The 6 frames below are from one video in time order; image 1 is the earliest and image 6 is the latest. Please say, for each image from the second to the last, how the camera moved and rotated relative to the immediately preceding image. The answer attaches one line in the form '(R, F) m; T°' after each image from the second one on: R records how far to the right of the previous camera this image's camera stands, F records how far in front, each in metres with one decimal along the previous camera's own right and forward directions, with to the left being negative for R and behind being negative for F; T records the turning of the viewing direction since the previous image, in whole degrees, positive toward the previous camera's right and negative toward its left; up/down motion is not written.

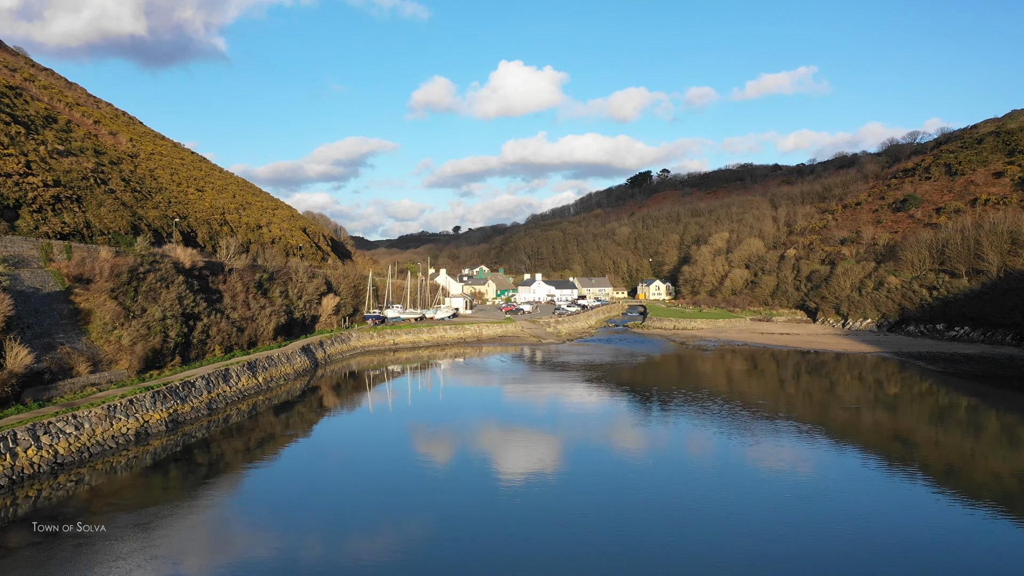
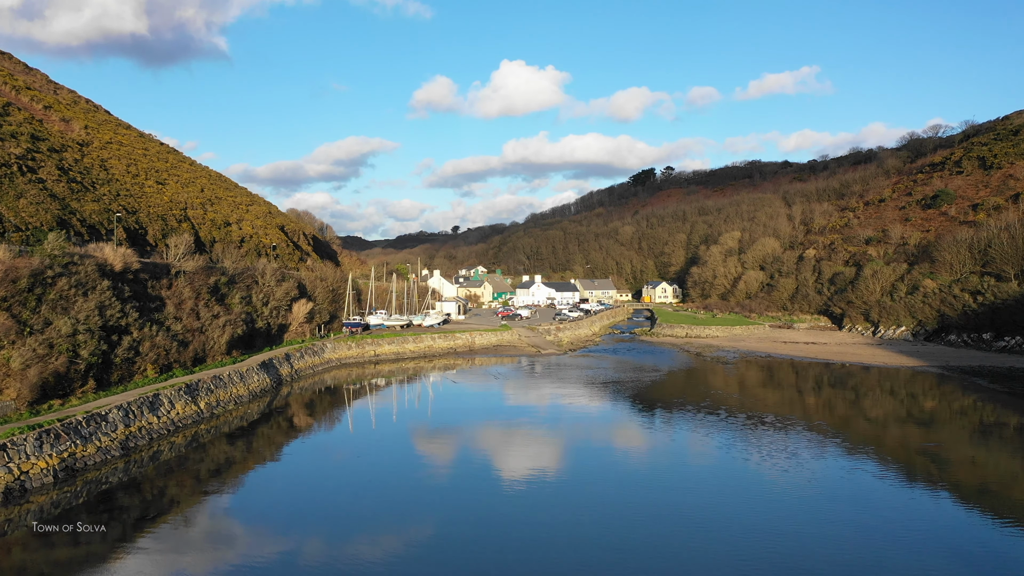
(+0.3, +4.2) m; 0°
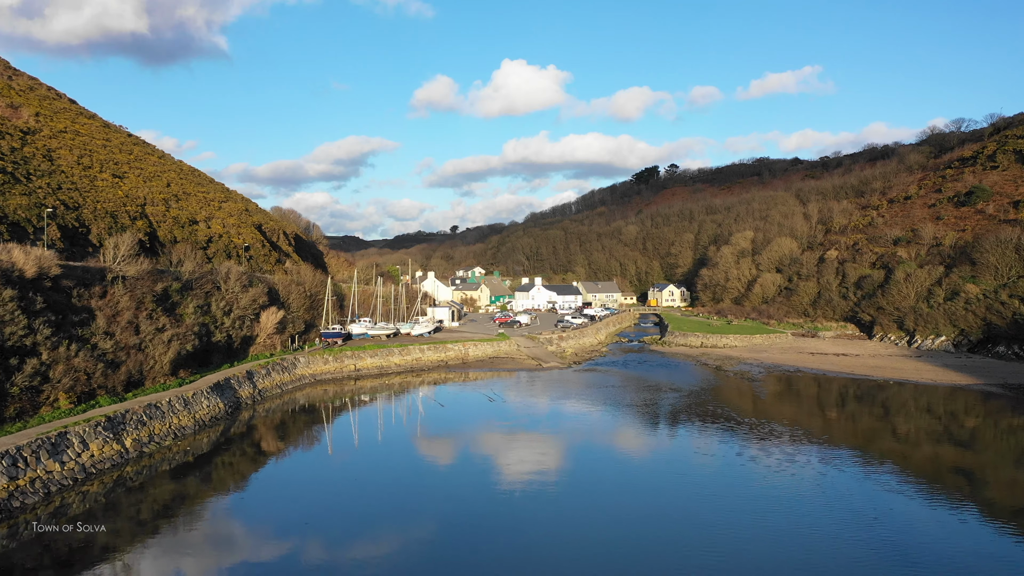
(+0.1, +3.9) m; 0°
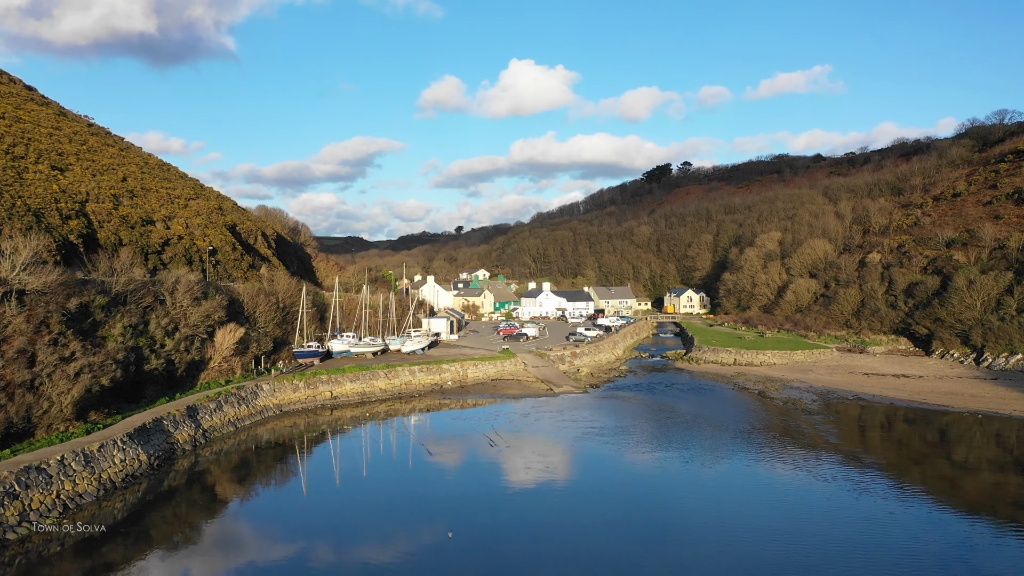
(+0.1, +4.9) m; -1°
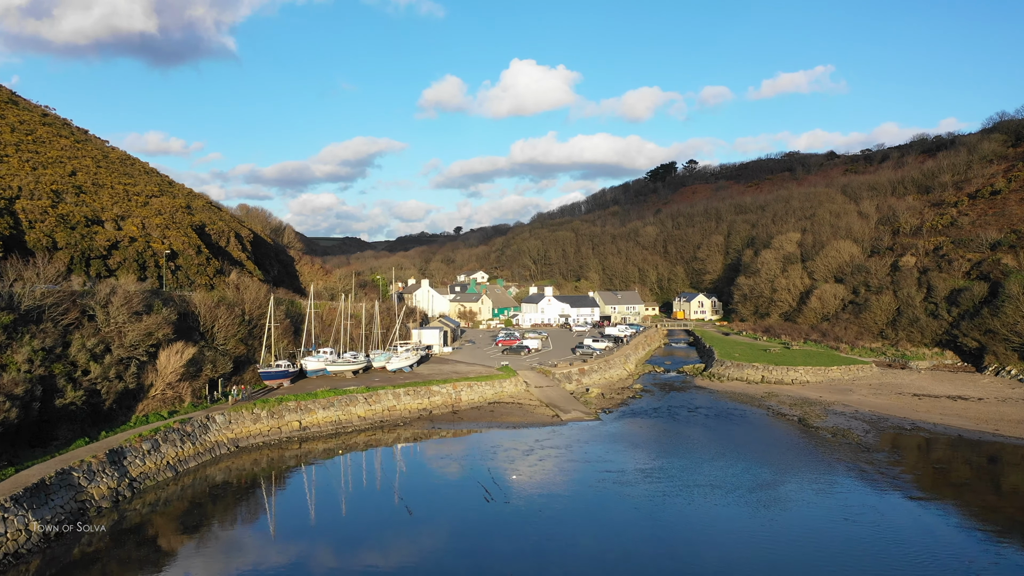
(0.0, +3.9) m; 0°
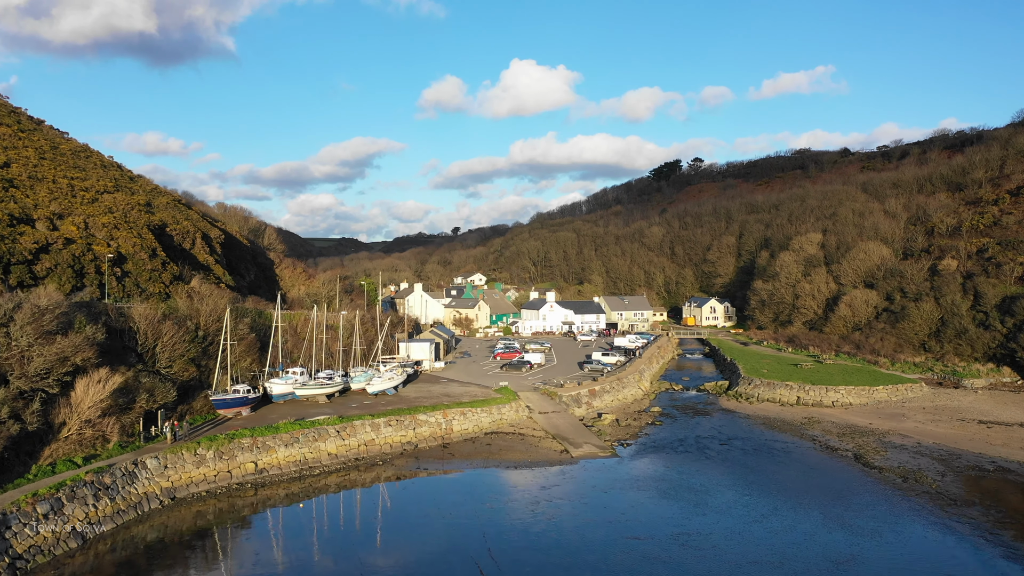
(-0.1, +3.9) m; 0°
